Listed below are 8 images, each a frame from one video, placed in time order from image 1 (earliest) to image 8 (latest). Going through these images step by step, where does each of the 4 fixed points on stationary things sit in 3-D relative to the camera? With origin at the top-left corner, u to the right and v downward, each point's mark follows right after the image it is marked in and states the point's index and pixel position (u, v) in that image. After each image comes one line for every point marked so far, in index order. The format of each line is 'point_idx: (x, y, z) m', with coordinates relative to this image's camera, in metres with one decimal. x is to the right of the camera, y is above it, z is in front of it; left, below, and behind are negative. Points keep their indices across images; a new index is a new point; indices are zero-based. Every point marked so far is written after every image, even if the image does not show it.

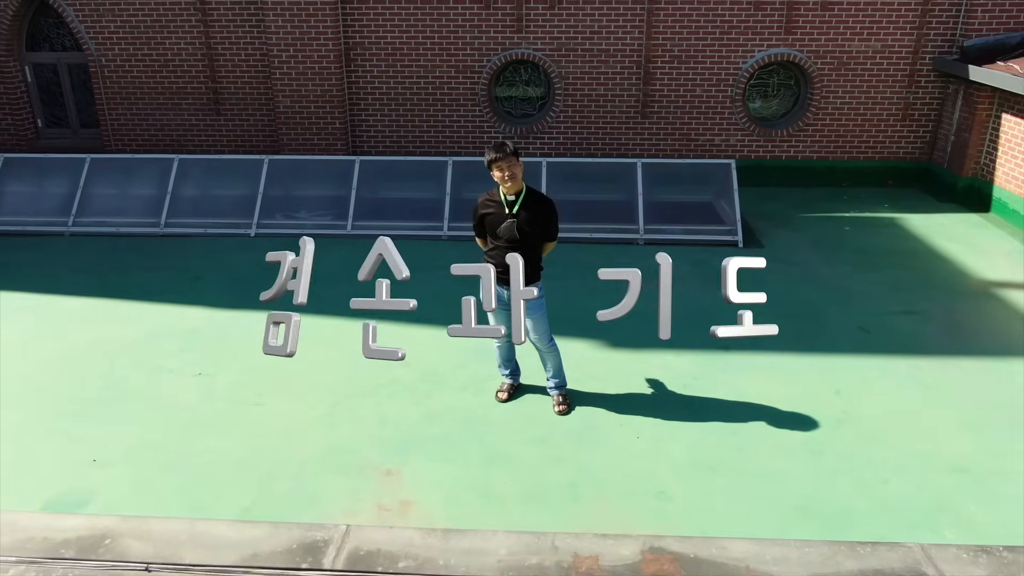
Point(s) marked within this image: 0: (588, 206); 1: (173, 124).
0: (+0.8, +0.8, +8.2) m
1: (-4.2, +2.1, +10.0) m
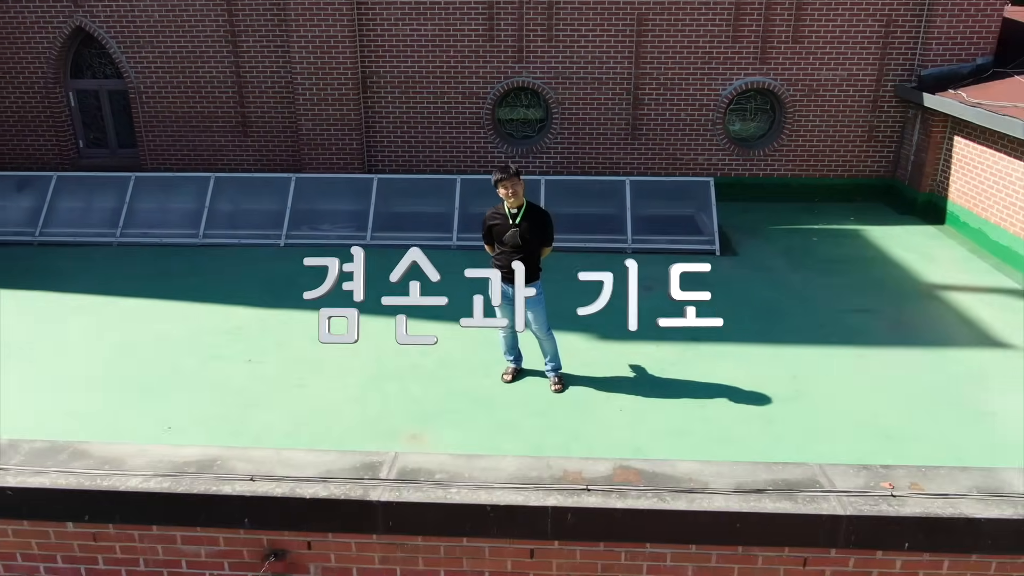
0: (+0.8, +0.8, +9.2) m
1: (-4.2, +2.0, +11.0) m
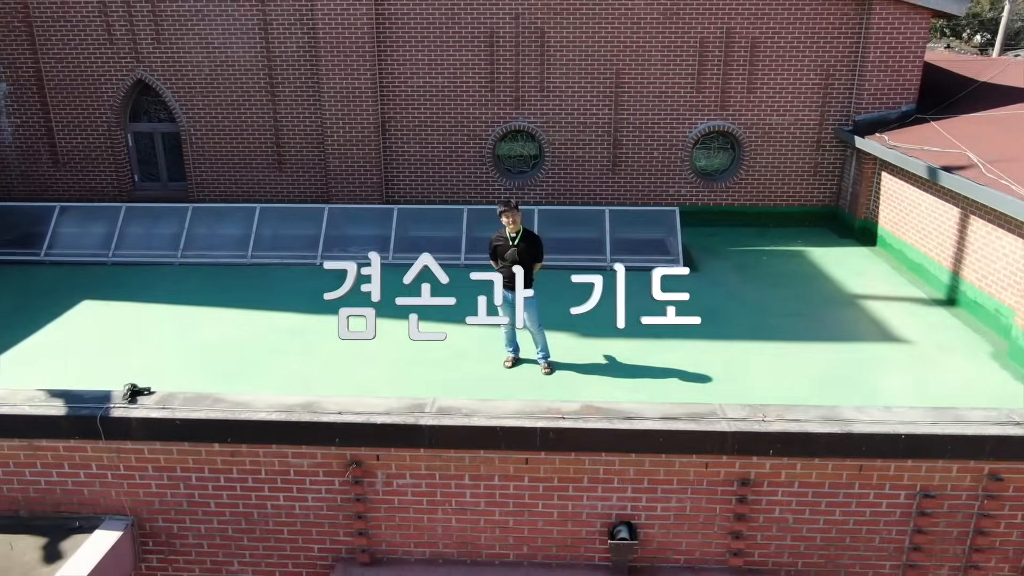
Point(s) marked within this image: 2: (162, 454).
0: (+0.8, +0.6, +10.9) m
1: (-4.2, +1.8, +12.7) m
2: (-2.2, -1.1, +5.1) m
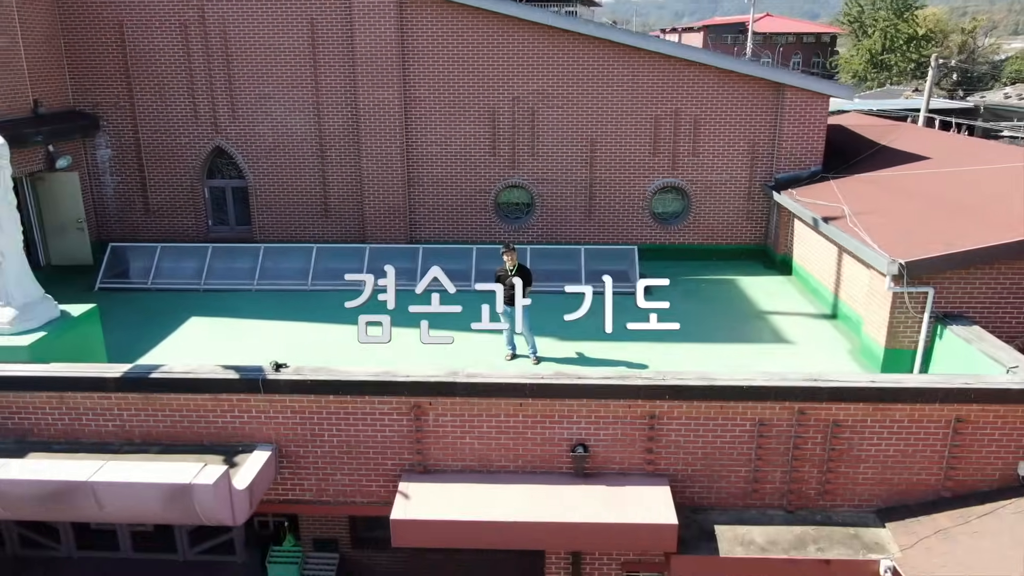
0: (+0.7, +0.3, +14.2) m
1: (-4.3, +1.3, +16.1) m
2: (-2.2, -1.2, +8.4) m
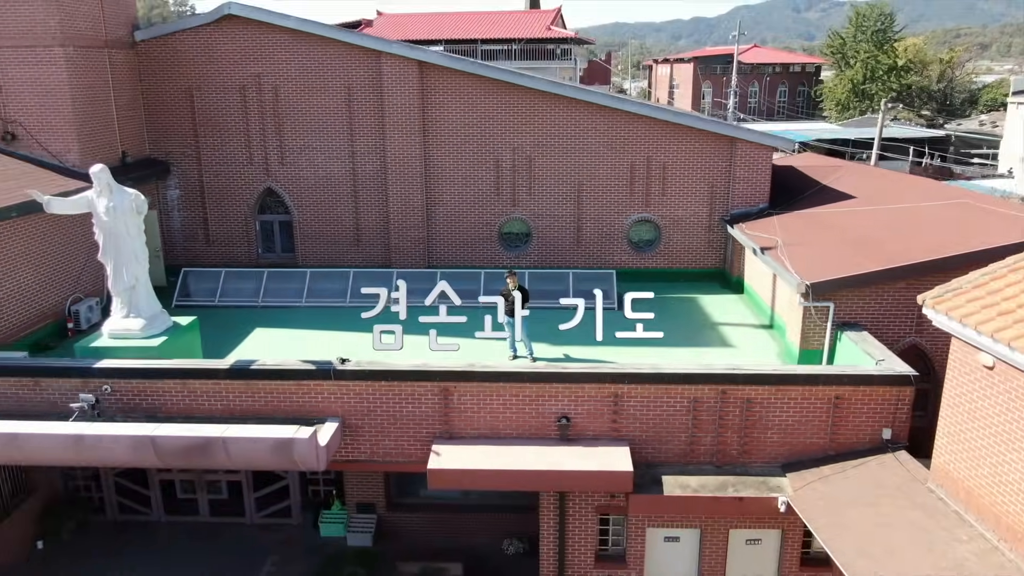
0: (+0.8, -0.1, +17.3) m
1: (-4.2, +0.9, +19.2) m
2: (-2.2, -1.4, +11.5) m
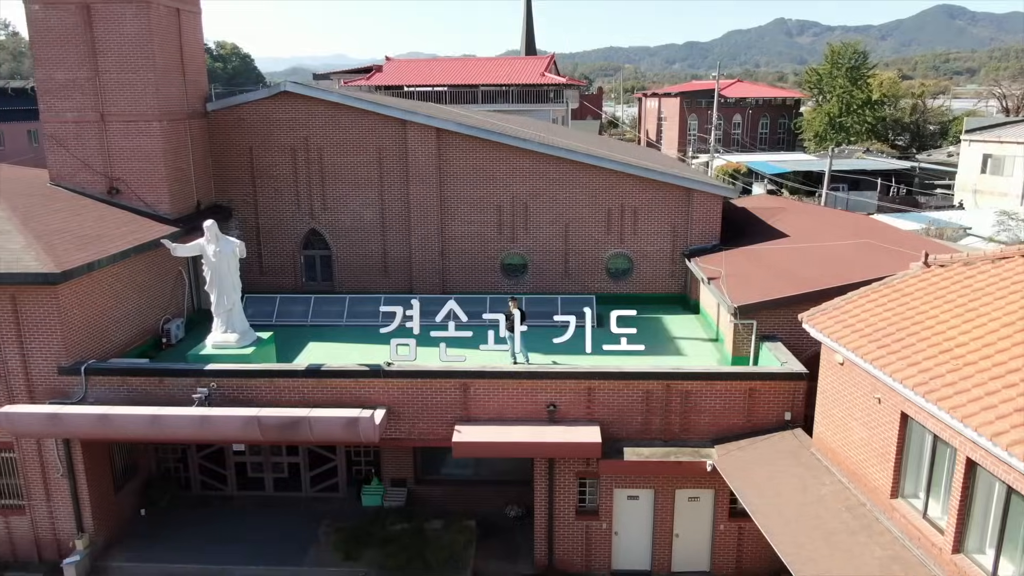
0: (+0.8, -0.7, +21.5) m
1: (-4.2, +0.3, +23.4) m
2: (-2.2, -1.8, +15.6) m
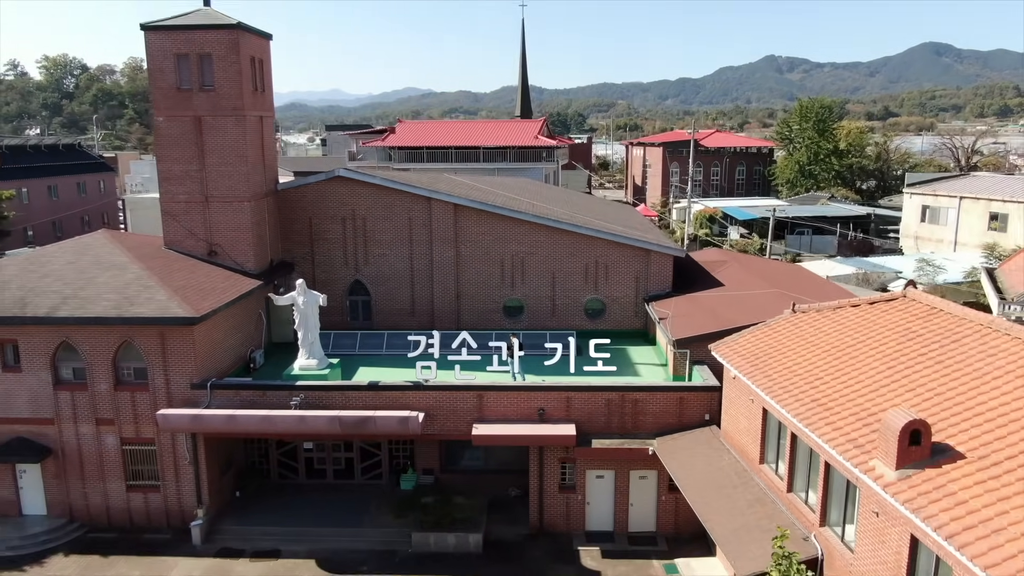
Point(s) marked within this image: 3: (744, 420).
0: (+0.8, -2.0, +28.1) m
1: (-4.3, -1.1, +30.0) m
2: (-2.1, -2.9, +22.1) m
3: (+5.6, -3.2, +19.4) m
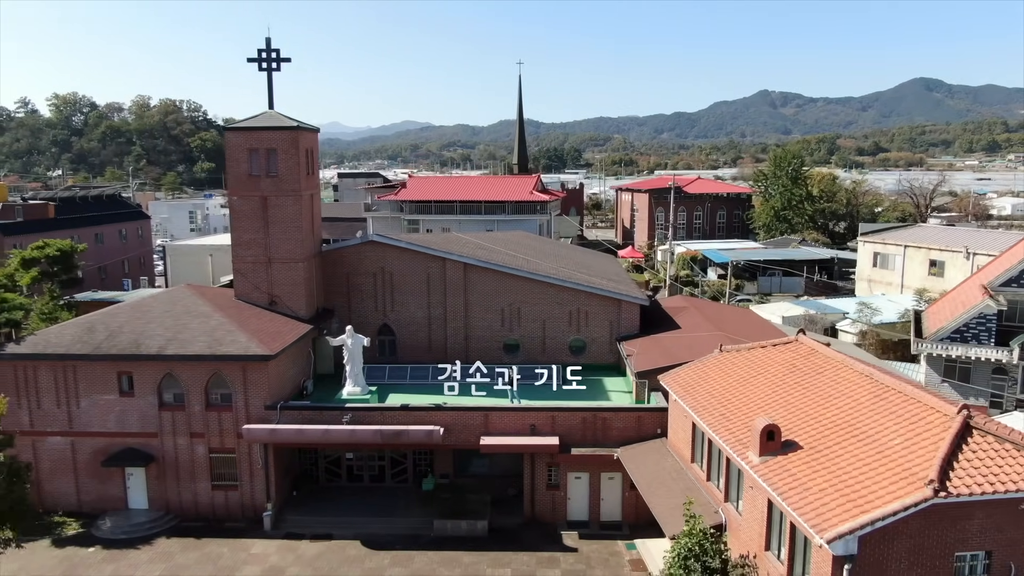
0: (+0.7, -3.8, +35.0) m
1: (-4.3, -3.1, +37.0) m
2: (-2.2, -4.5, +29.0) m
3: (+5.5, -4.7, +26.4) m
